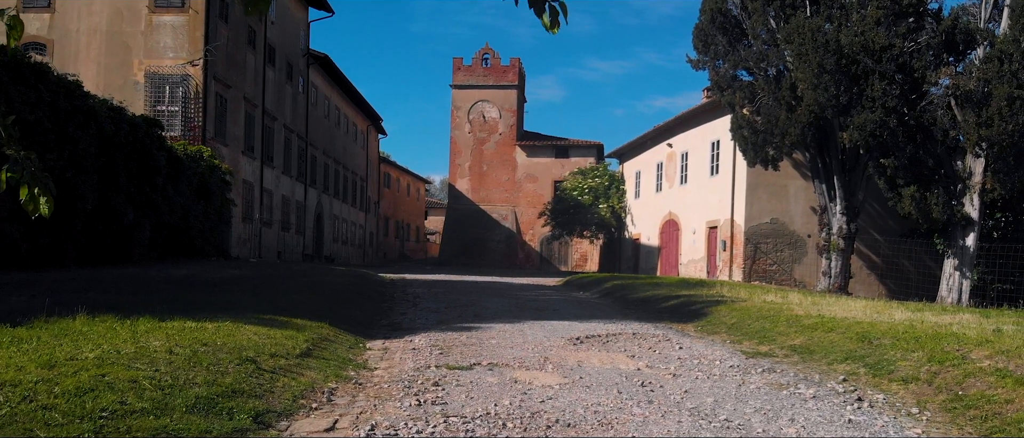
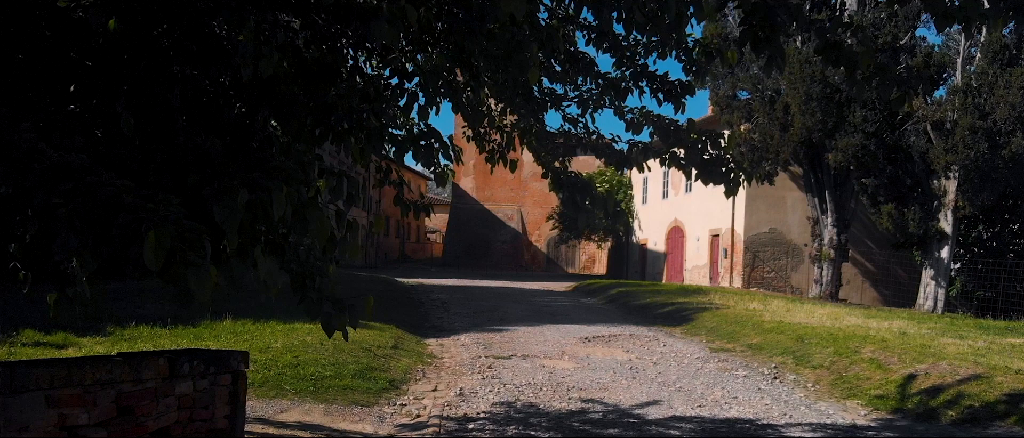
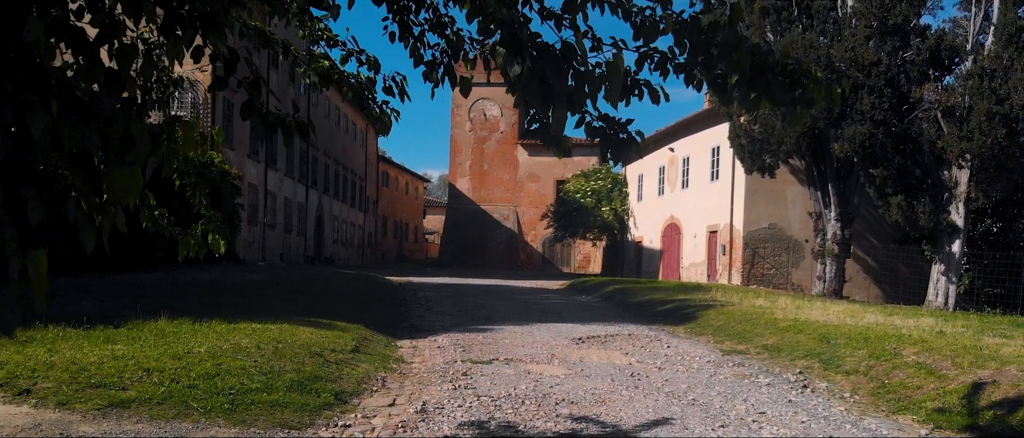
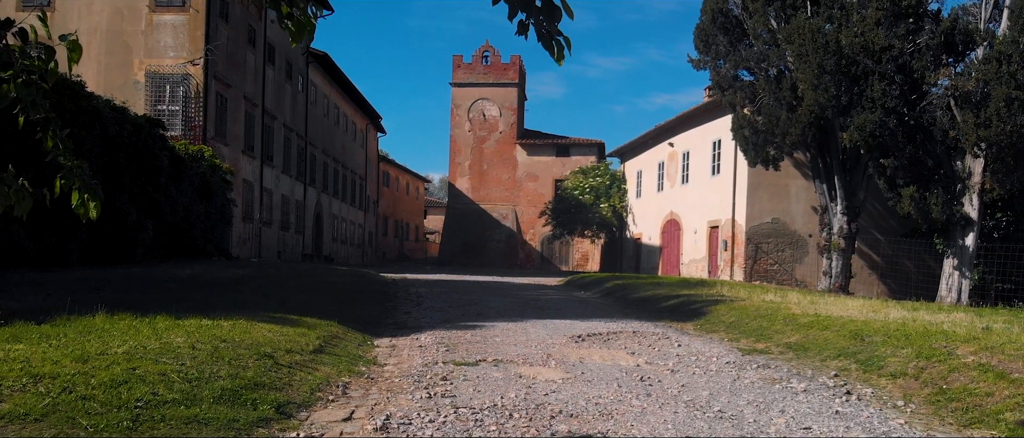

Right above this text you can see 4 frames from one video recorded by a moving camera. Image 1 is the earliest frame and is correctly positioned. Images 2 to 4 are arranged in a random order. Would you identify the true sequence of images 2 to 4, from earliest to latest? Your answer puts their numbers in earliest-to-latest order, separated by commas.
4, 3, 2
